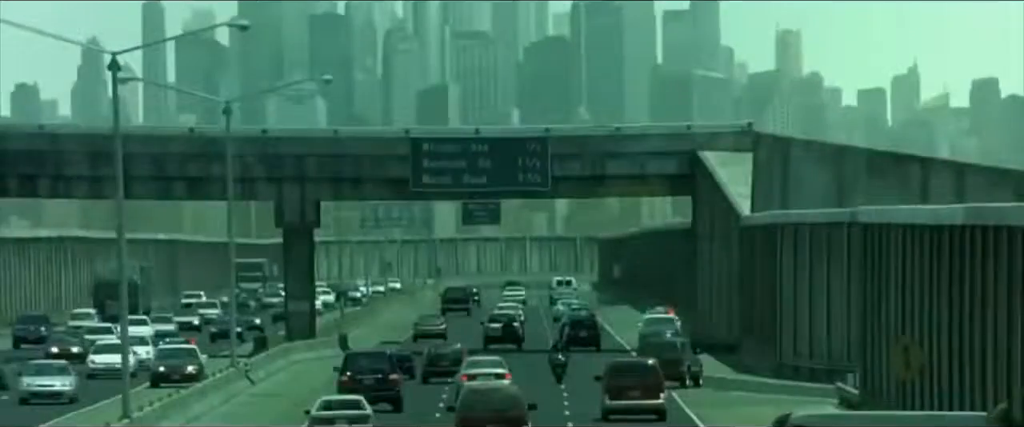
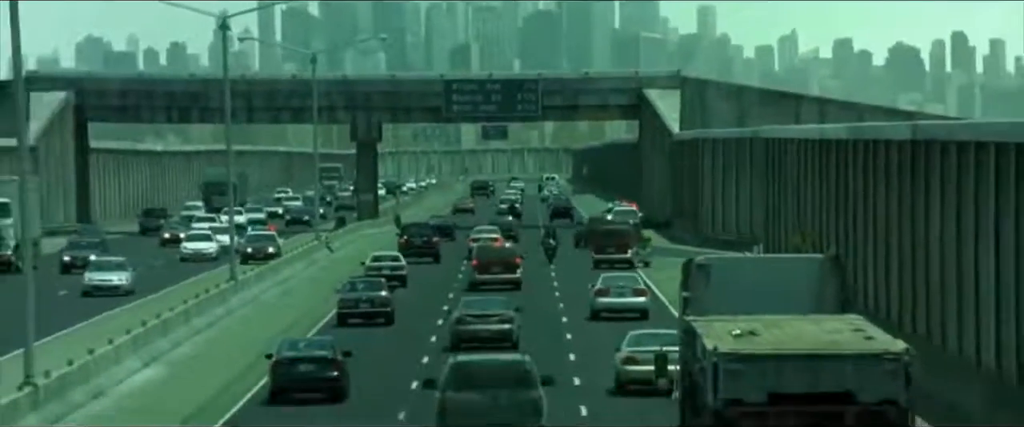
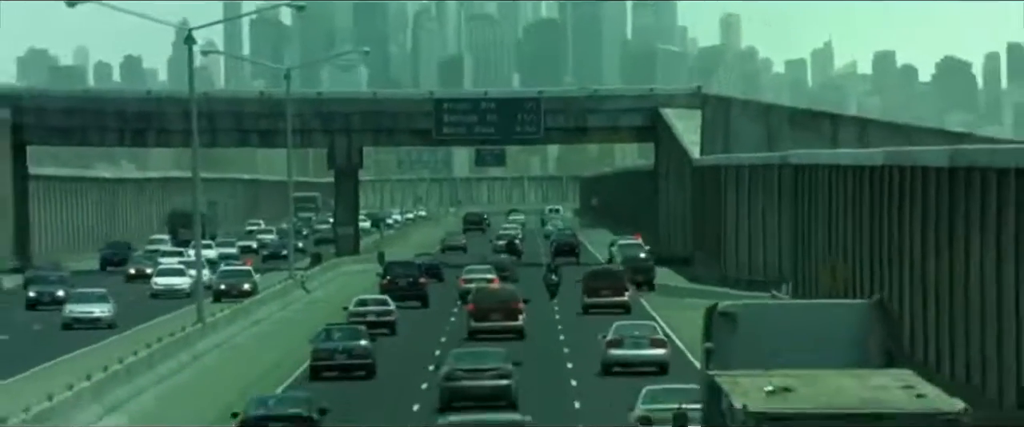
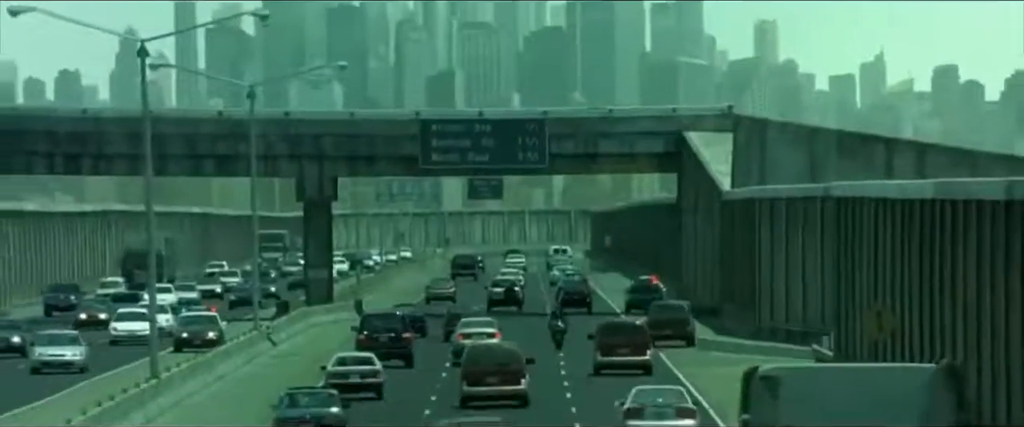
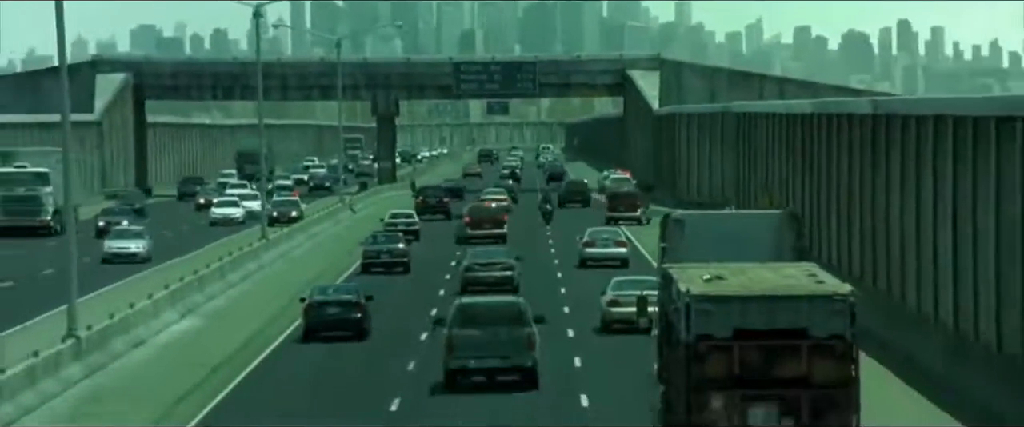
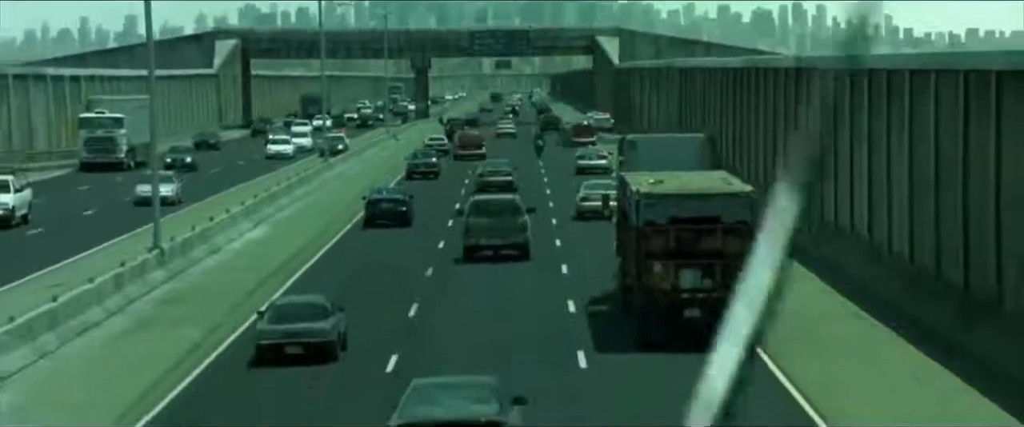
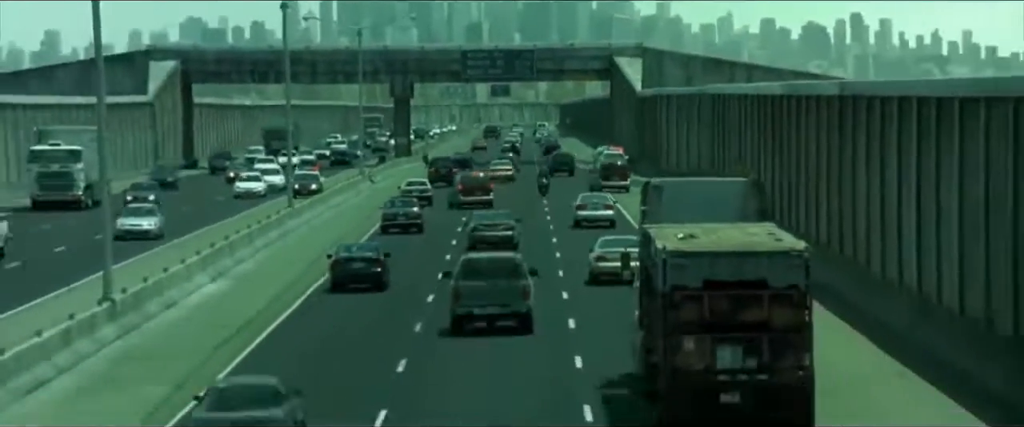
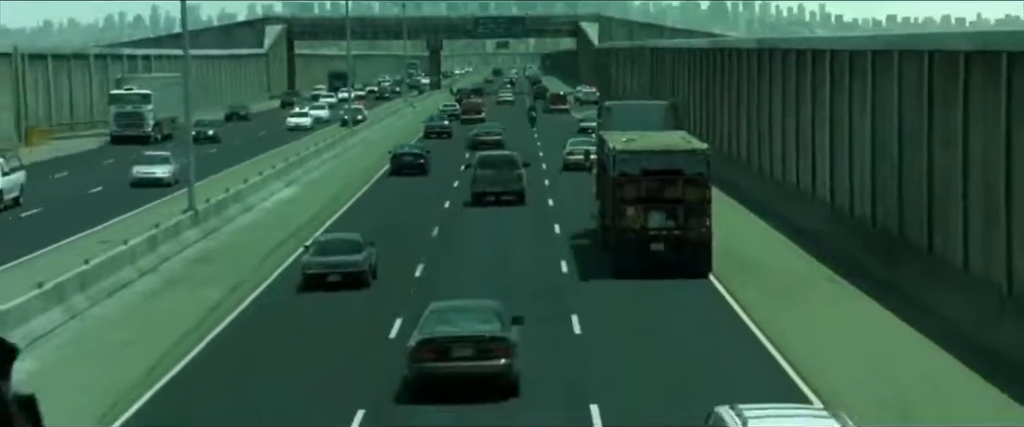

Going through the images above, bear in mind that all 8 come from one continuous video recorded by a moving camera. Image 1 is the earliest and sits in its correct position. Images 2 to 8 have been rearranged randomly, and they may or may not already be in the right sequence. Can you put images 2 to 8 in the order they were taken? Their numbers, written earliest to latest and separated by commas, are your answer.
4, 3, 2, 5, 7, 6, 8
